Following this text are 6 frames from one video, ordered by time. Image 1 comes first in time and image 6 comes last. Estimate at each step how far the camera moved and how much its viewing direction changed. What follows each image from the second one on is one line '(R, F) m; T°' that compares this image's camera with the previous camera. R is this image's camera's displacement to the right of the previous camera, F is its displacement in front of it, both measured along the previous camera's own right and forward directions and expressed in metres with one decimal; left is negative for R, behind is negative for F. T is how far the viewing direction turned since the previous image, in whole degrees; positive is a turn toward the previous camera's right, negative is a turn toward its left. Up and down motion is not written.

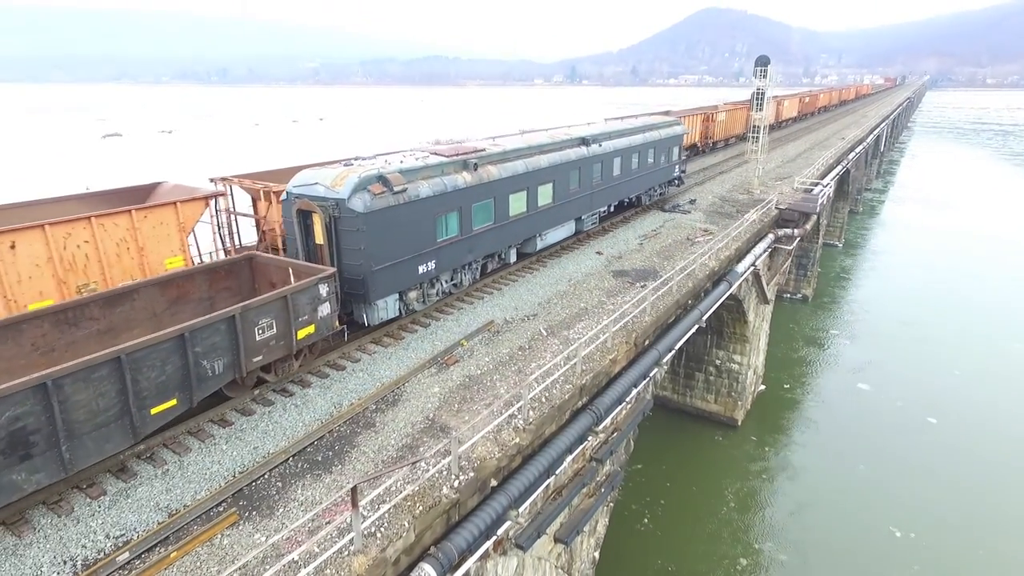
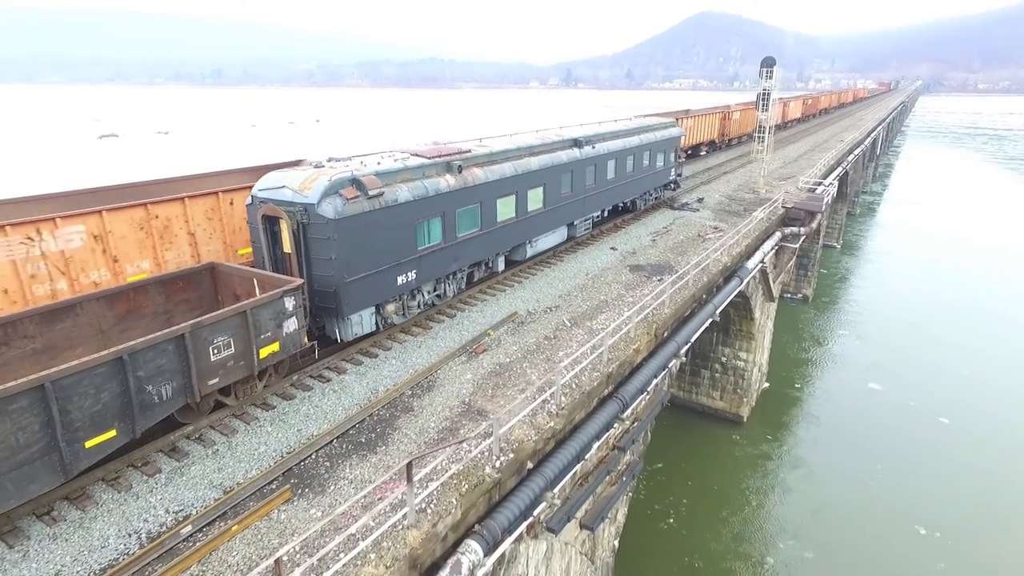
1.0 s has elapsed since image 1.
(+0.6, +1.6) m; 0°
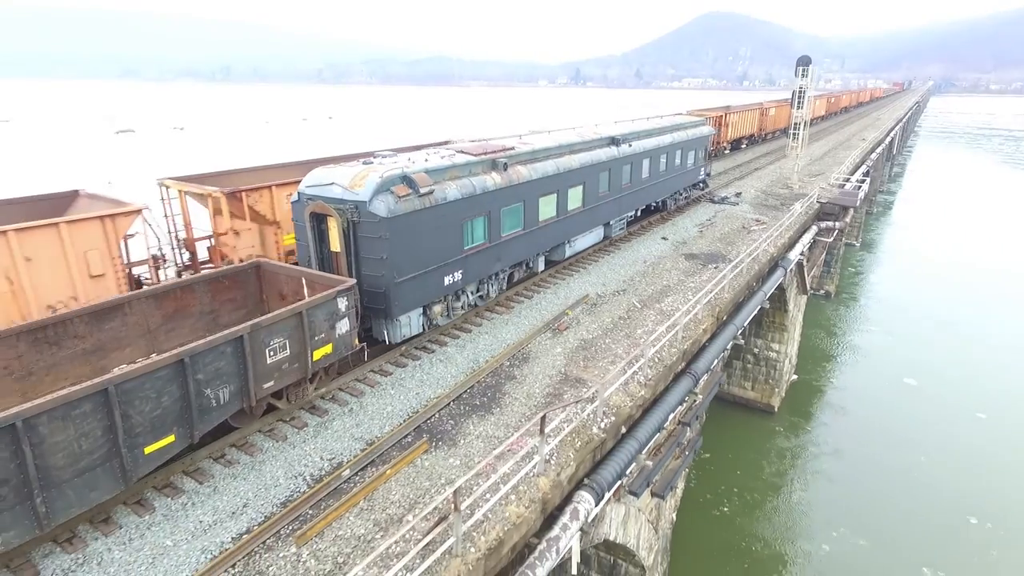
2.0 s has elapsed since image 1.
(-1.2, -0.7) m; -1°
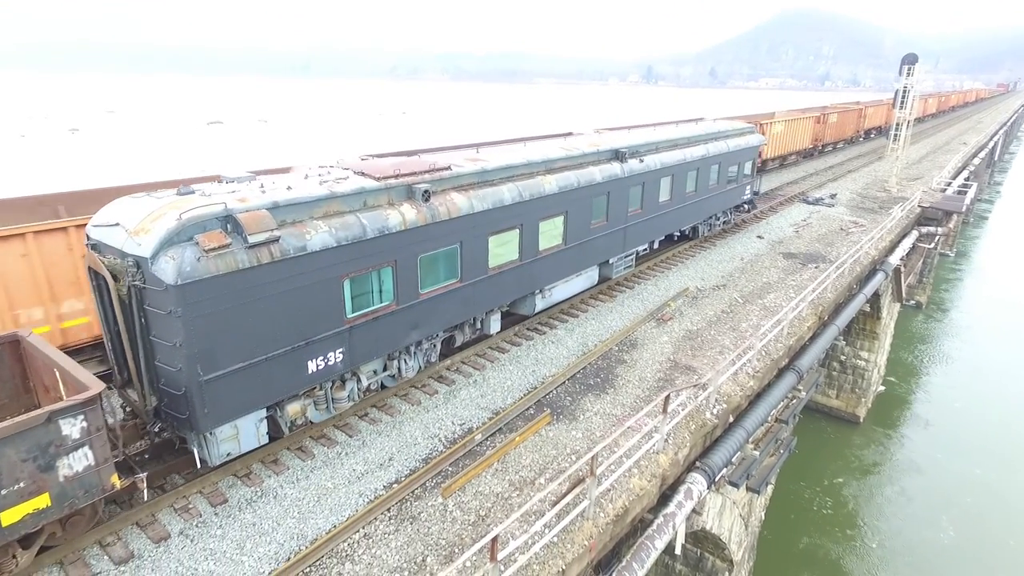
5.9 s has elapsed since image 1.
(-0.8, -0.4) m; -6°
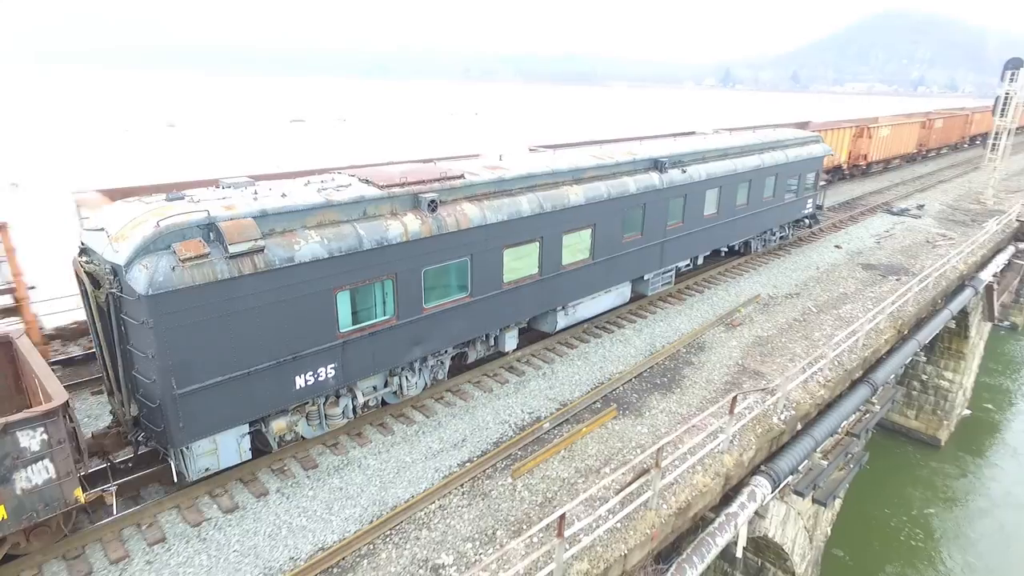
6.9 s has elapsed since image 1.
(-0.1, -0.3) m; -6°
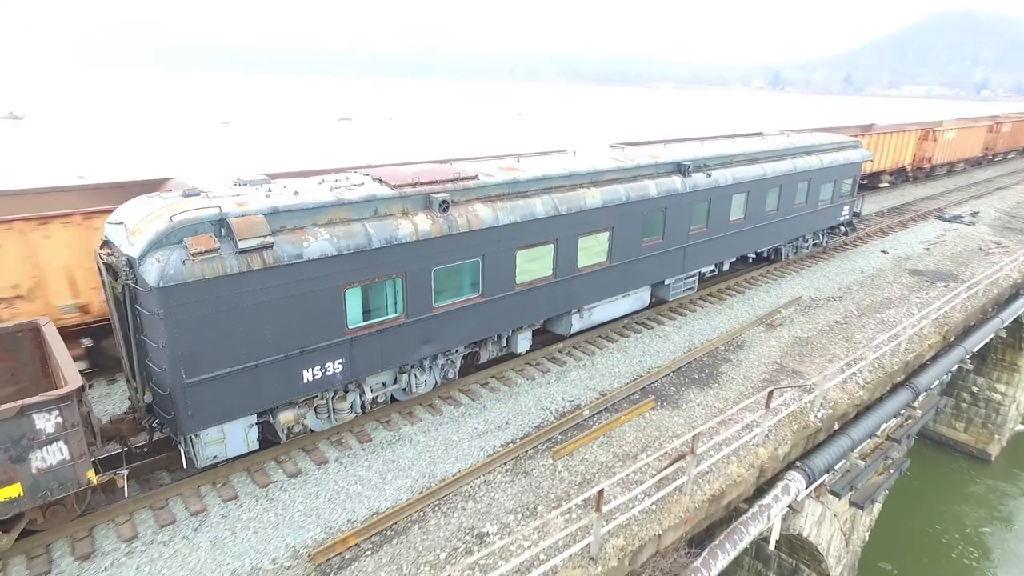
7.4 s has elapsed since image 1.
(-0.1, -0.4) m; -4°
